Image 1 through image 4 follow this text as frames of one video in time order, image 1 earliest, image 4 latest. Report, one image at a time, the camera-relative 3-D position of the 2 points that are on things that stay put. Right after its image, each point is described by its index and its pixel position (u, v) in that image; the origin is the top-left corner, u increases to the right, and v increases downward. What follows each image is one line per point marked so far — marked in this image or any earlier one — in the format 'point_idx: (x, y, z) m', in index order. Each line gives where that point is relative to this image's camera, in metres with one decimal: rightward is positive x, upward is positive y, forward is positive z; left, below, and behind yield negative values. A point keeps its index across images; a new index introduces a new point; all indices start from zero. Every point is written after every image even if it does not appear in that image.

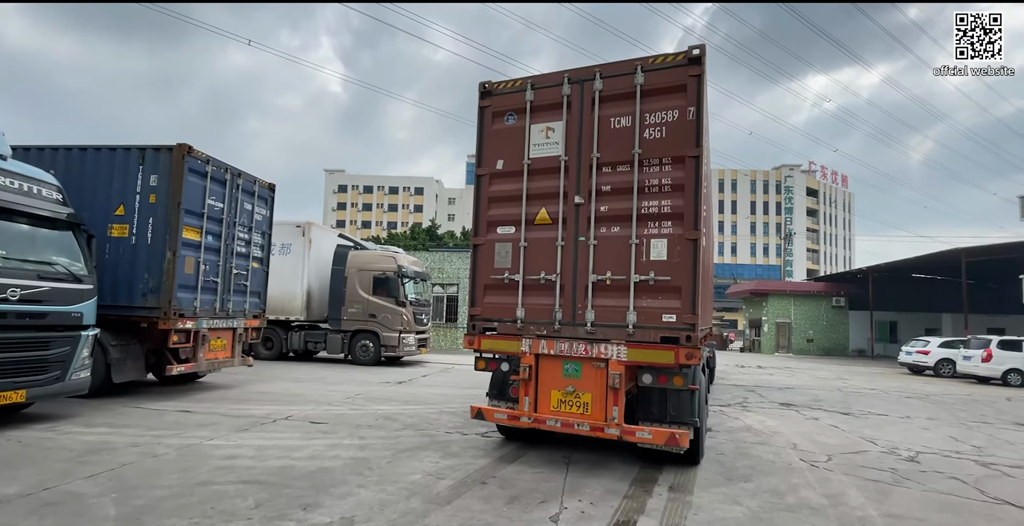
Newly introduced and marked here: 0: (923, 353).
0: (+13.8, -3.0, +18.8) m
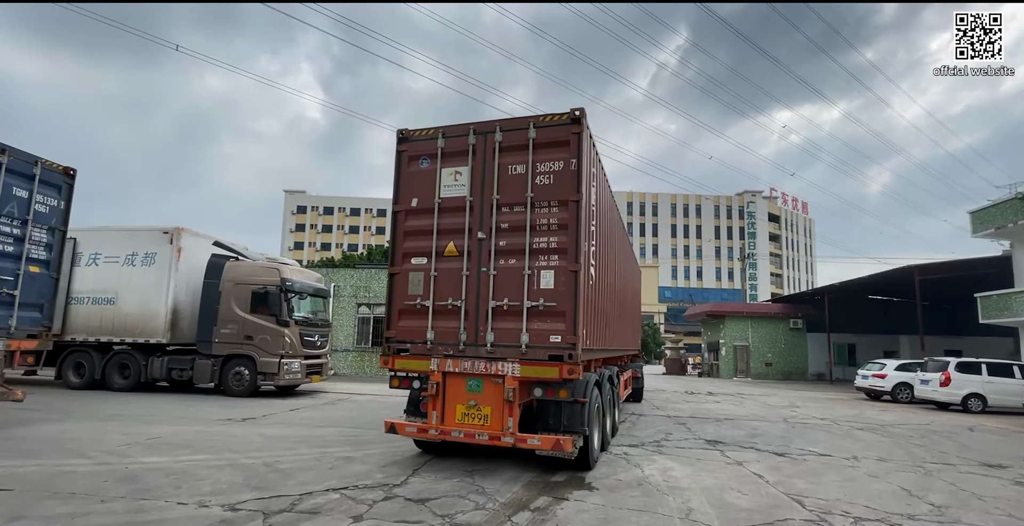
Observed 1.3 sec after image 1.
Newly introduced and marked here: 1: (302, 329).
0: (+11.4, -3.5, +17.3) m
1: (-4.9, -1.5, +12.9) m
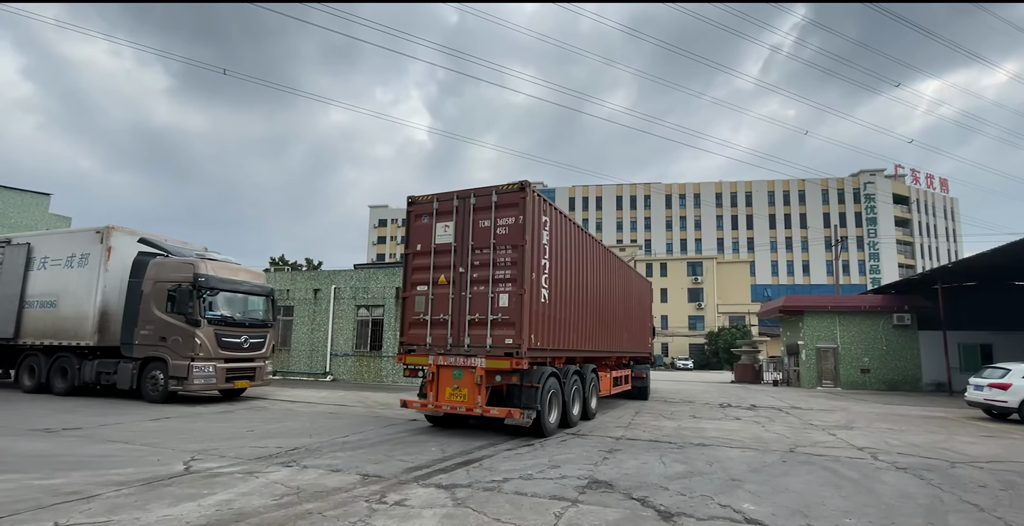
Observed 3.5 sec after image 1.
0: (+10.9, -2.8, +12.4) m
1: (-6.0, -1.4, +11.4) m
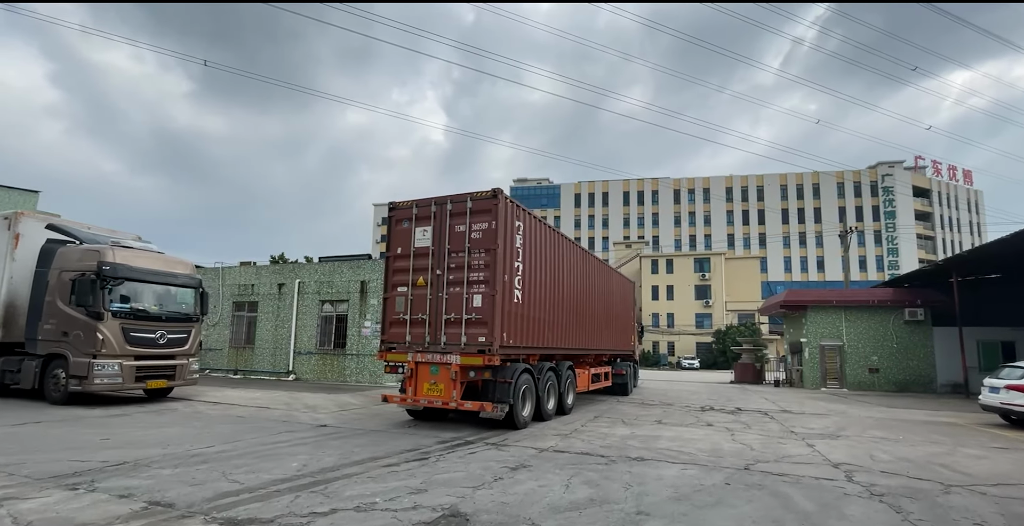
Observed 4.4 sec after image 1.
0: (+9.8, -2.4, +10.8) m
1: (-7.1, -1.1, +10.3) m
